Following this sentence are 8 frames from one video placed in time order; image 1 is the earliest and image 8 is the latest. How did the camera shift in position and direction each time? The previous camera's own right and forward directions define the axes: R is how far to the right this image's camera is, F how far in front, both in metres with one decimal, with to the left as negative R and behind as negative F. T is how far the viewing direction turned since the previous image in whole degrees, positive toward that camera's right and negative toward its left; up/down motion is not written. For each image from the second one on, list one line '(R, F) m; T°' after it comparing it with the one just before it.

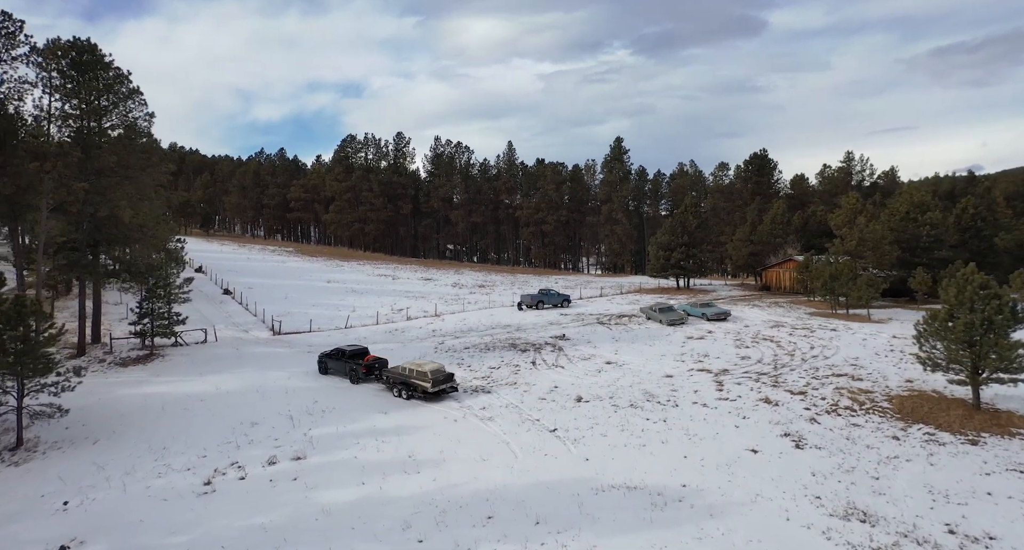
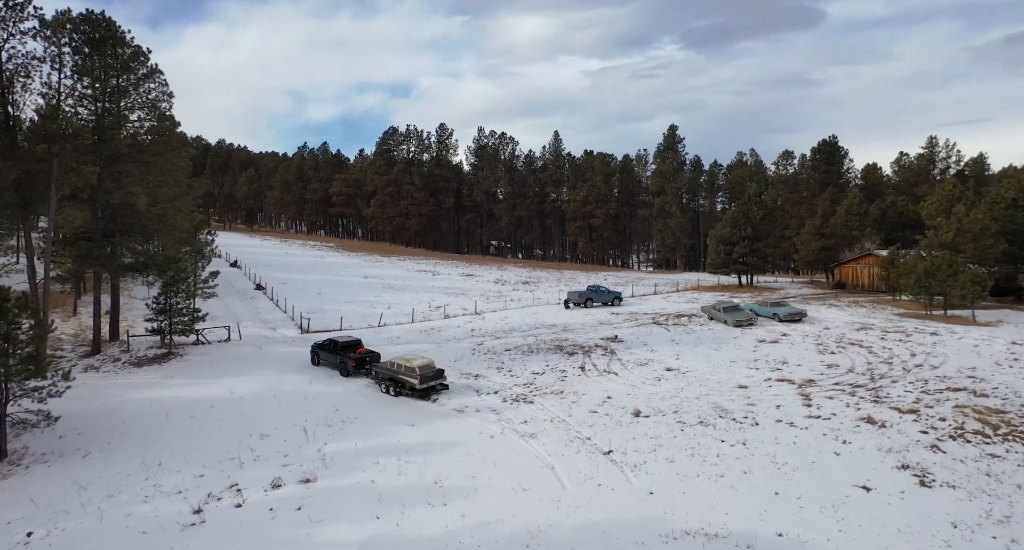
(0.0, +3.3) m; -4°
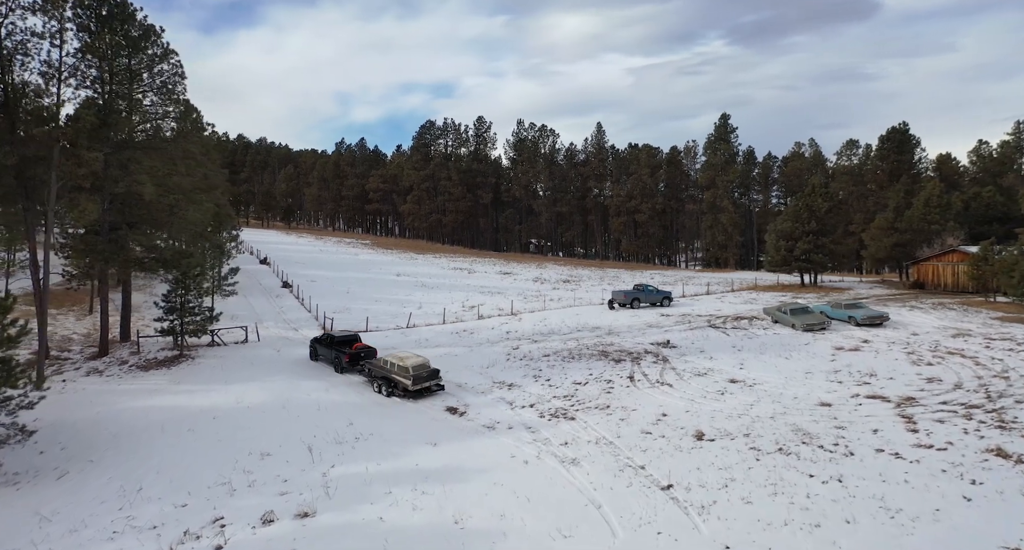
(+0.1, +3.0) m; -4°
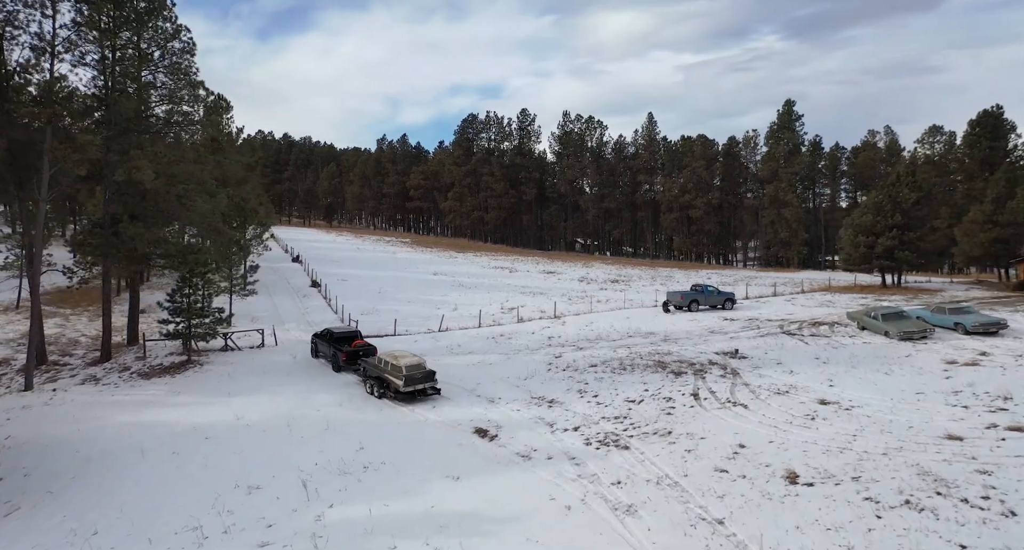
(+0.1, +3.4) m; -4°
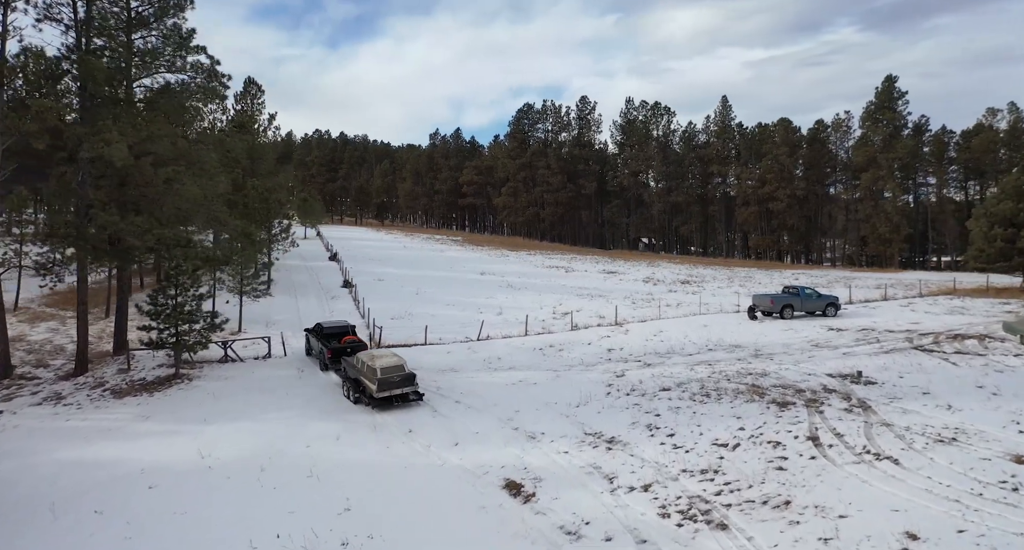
(+0.3, +5.0) m; -5°
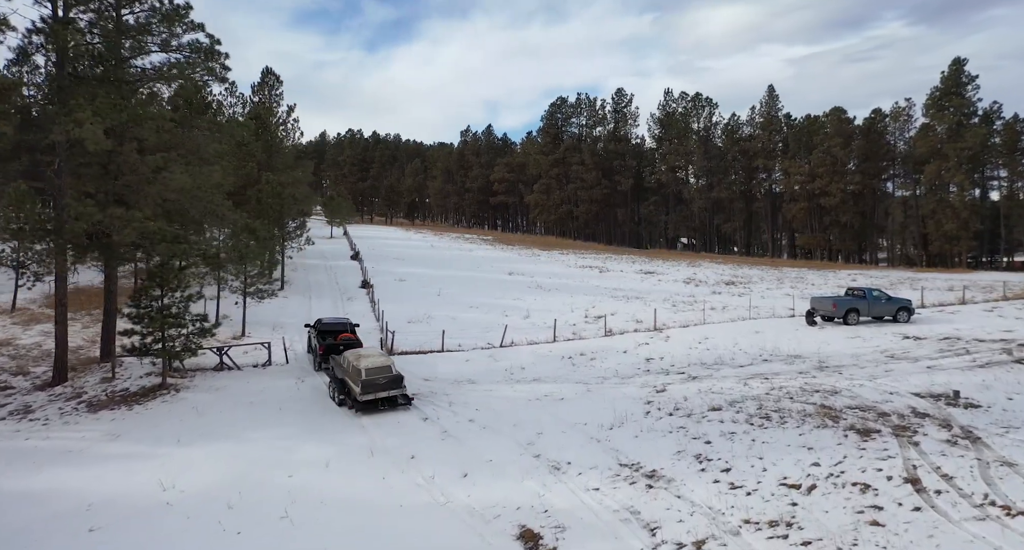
(+0.3, +2.6) m; -3°
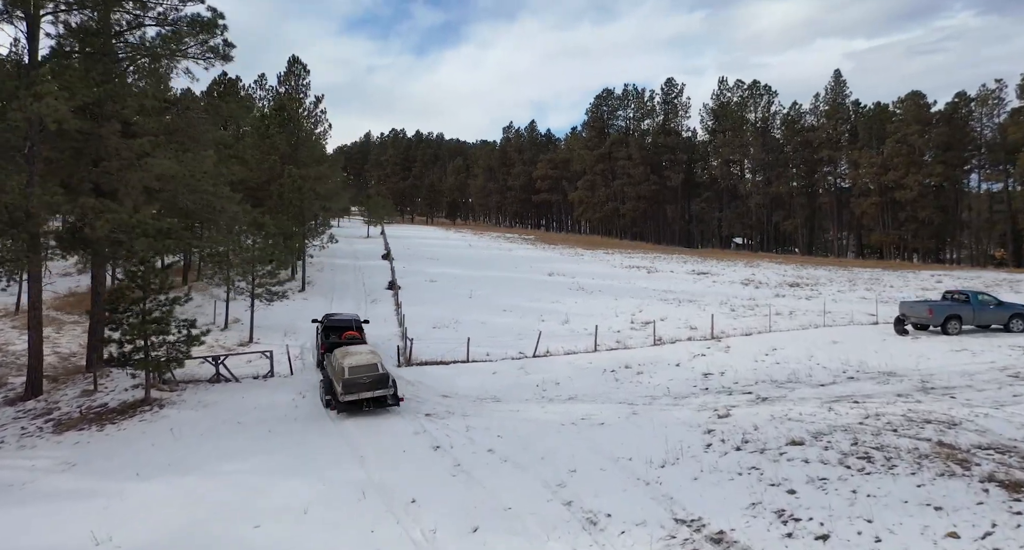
(+0.4, +2.9) m; -4°
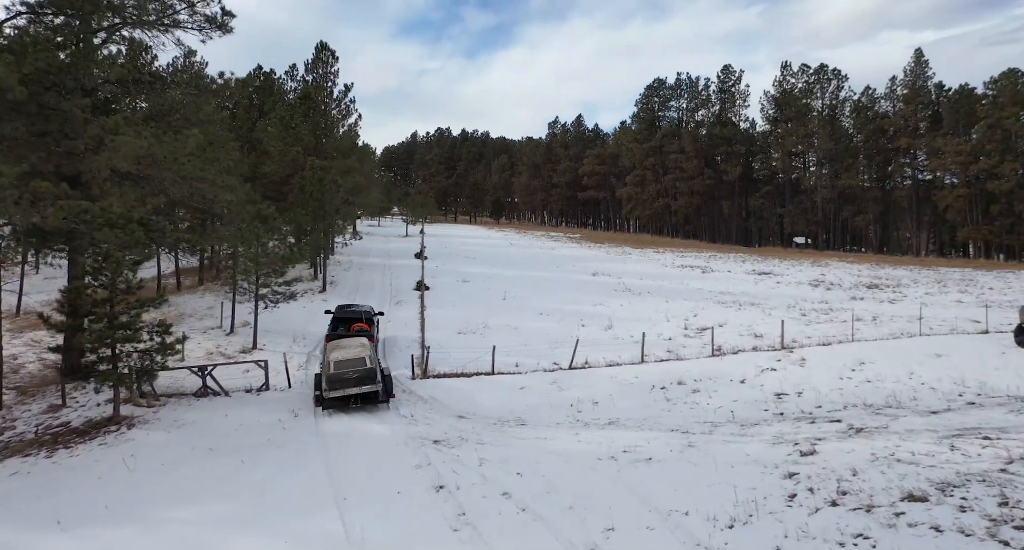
(+0.5, +2.9) m; -4°
